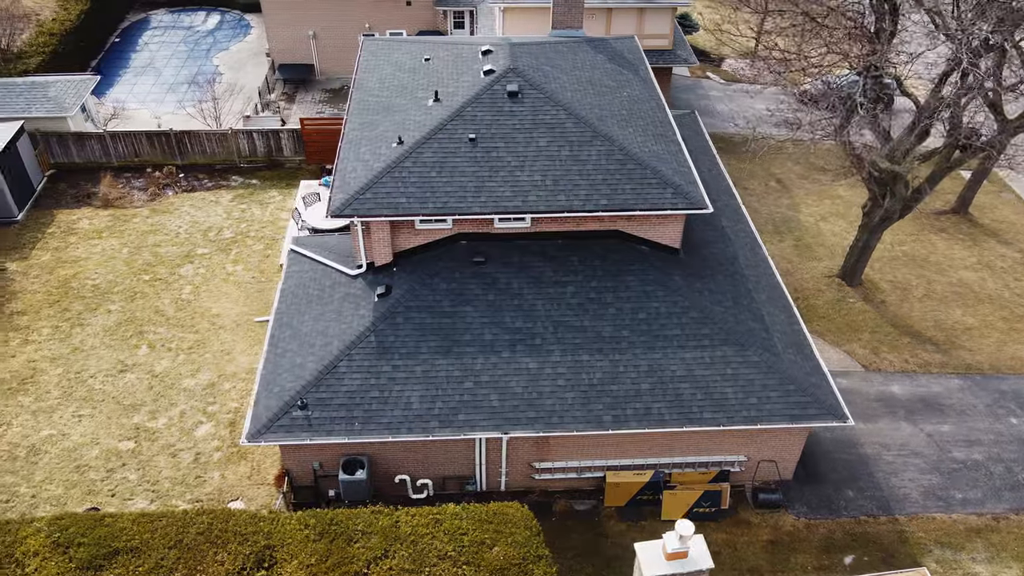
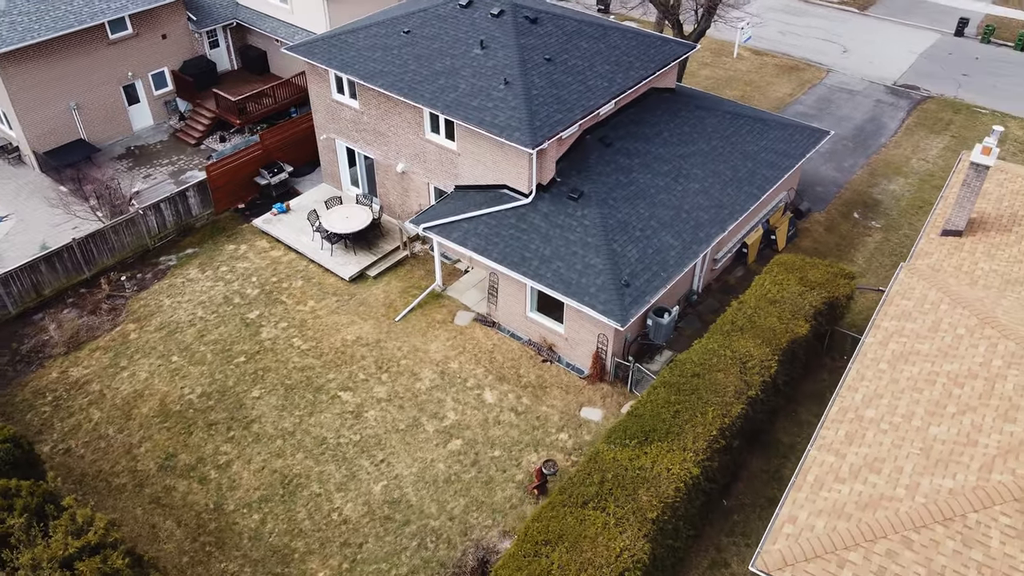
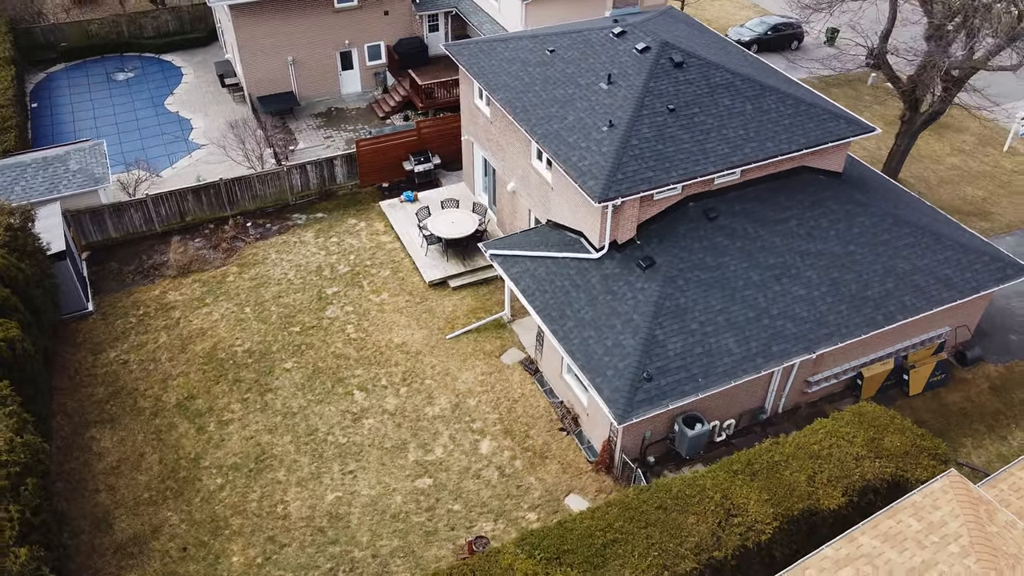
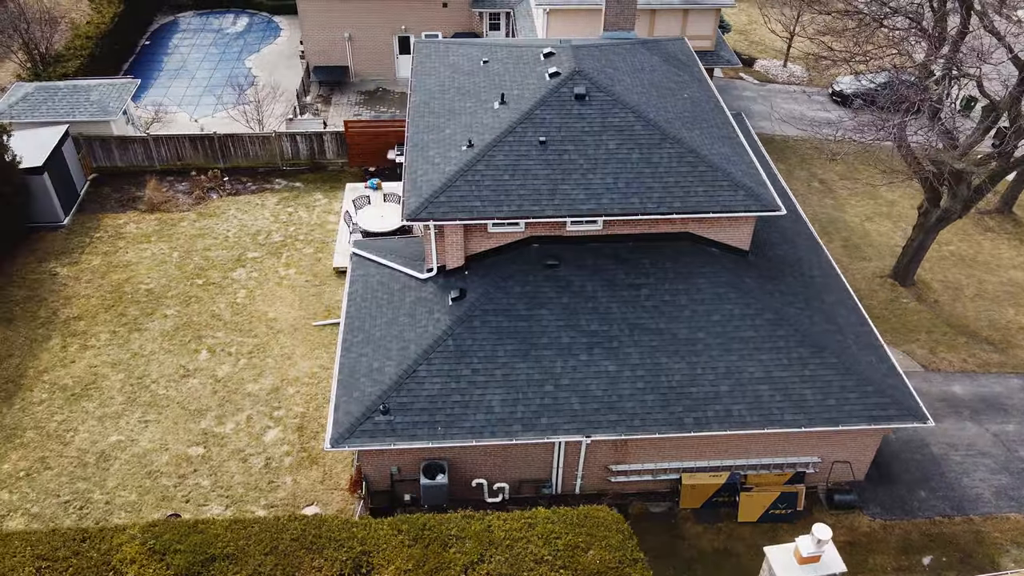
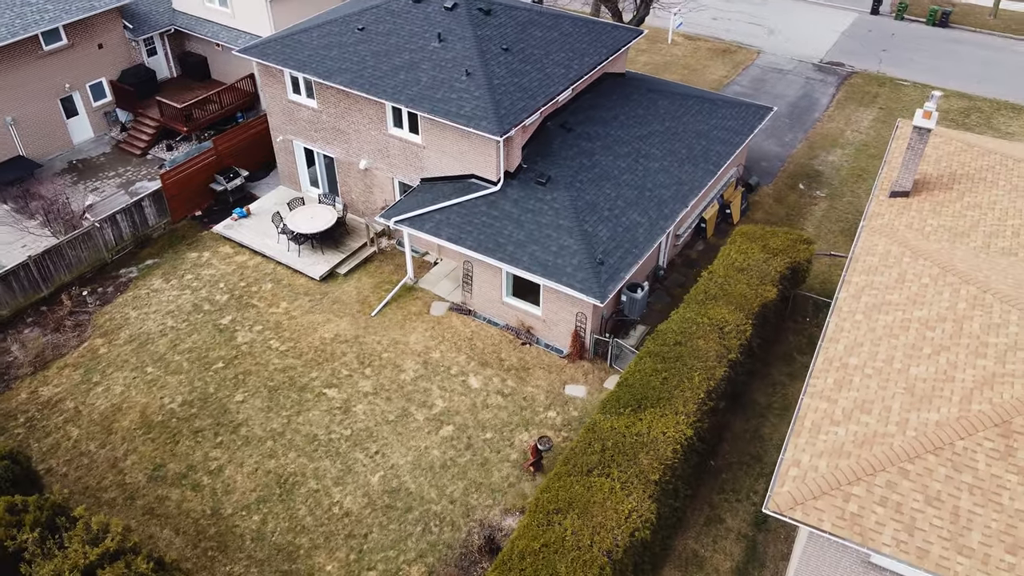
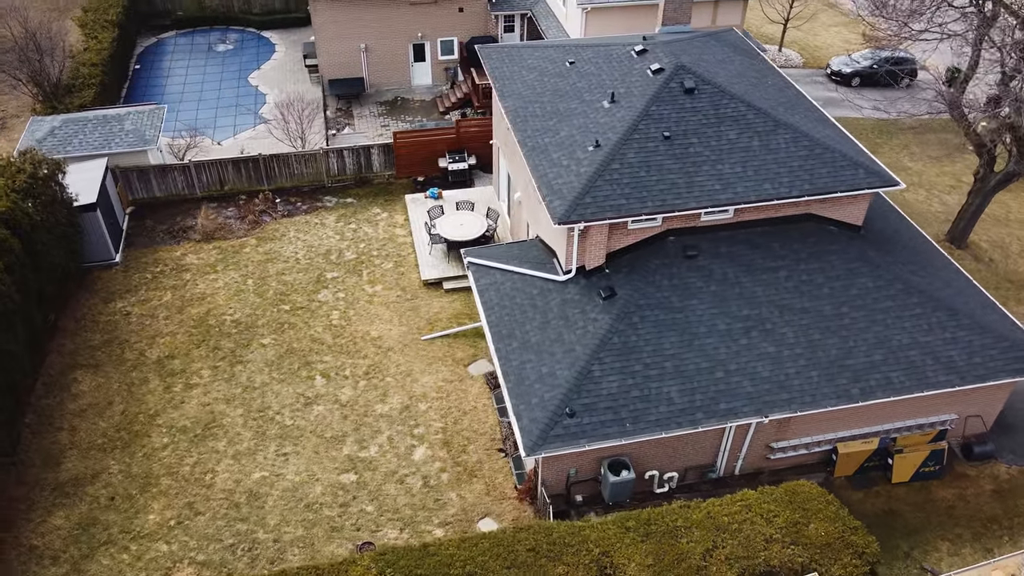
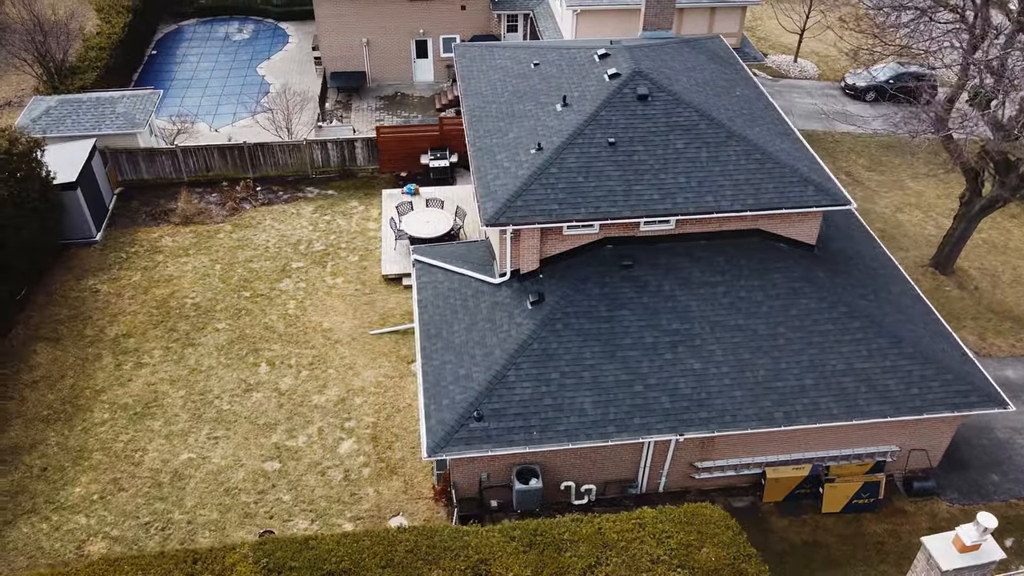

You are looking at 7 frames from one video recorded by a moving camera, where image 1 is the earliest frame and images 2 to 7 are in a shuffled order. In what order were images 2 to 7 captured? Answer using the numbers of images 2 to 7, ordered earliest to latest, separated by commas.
4, 7, 6, 3, 2, 5
